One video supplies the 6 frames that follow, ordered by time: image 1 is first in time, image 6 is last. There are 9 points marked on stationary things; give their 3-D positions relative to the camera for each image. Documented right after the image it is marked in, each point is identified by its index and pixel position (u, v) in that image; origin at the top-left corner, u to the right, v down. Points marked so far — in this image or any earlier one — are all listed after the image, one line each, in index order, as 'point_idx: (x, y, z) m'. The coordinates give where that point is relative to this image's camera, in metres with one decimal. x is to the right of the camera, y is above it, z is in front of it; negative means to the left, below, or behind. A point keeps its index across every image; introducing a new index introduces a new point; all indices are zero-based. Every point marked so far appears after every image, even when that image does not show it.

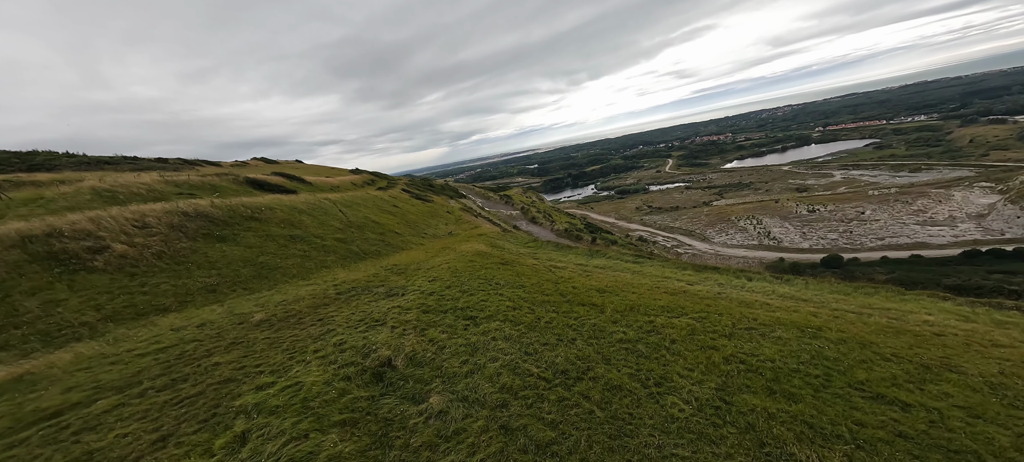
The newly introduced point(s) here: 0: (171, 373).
0: (-11.6, -4.9, +10.0) m
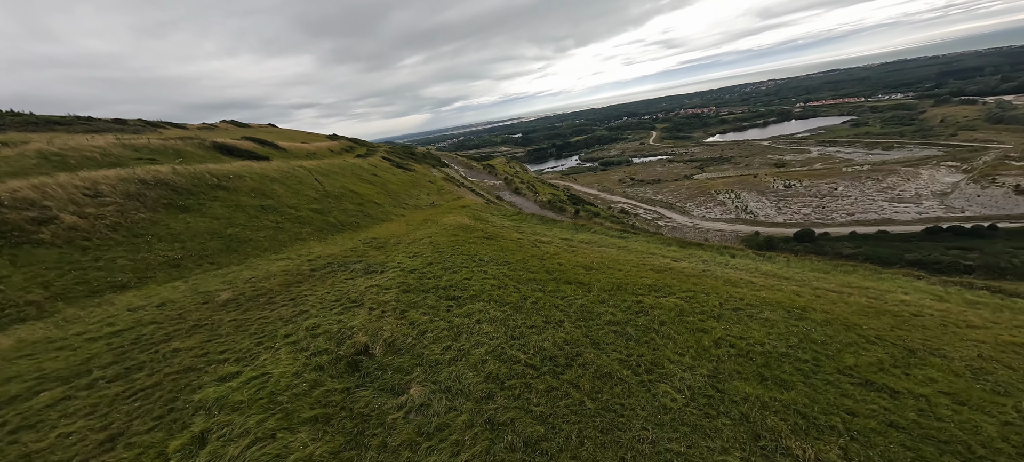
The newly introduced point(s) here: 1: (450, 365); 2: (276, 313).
0: (-12.0, -4.1, +9.2) m
1: (-1.7, -3.8, +8.4) m
2: (-9.1, -3.2, +11.4) m
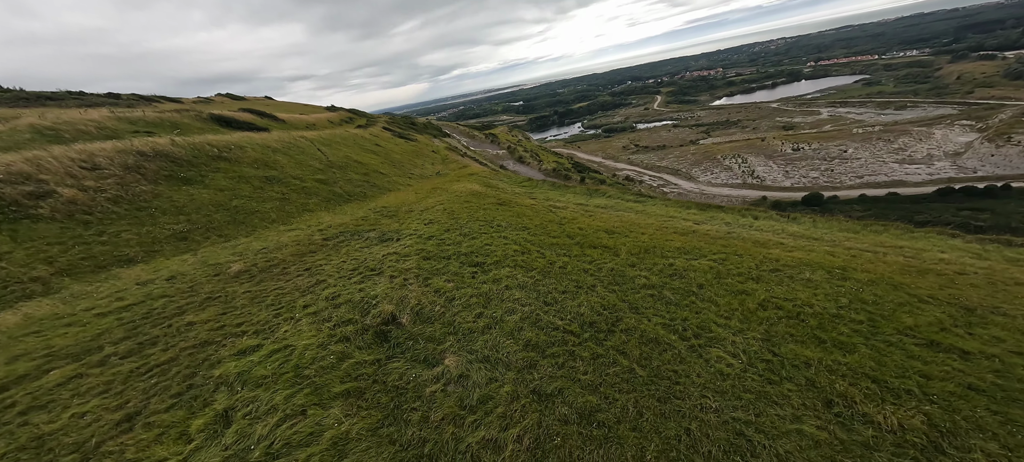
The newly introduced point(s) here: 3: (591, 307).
0: (-11.0, -3.1, +8.7) m
1: (-0.7, -2.7, +7.8) m
2: (-8.1, -1.9, +10.8) m
3: (+2.4, -2.4, +9.2) m
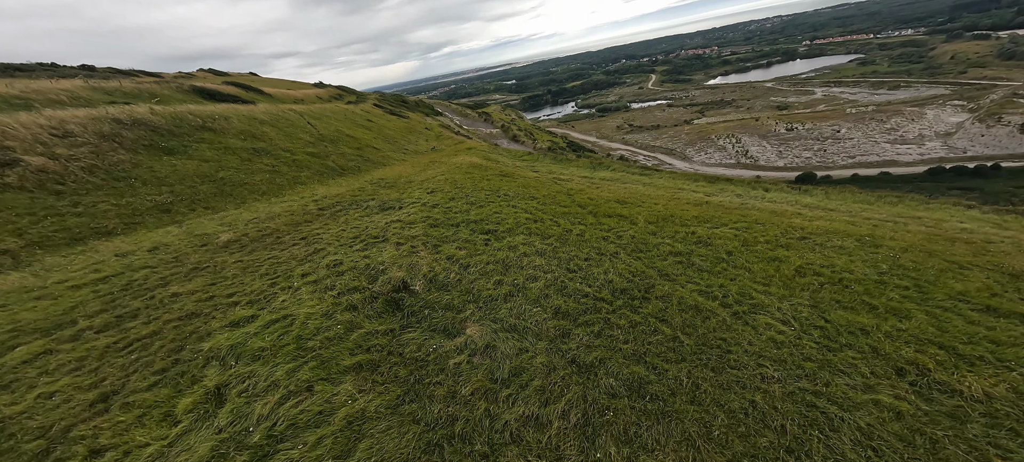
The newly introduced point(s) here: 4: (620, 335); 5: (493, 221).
0: (-10.4, -2.0, +7.7) m
1: (-0.1, -1.7, +7.0) m
2: (-7.5, -0.7, +9.9) m
3: (+3.0, -1.2, +8.4) m
4: (+2.2, -2.2, +6.1) m
5: (-0.7, +0.4, +11.7) m
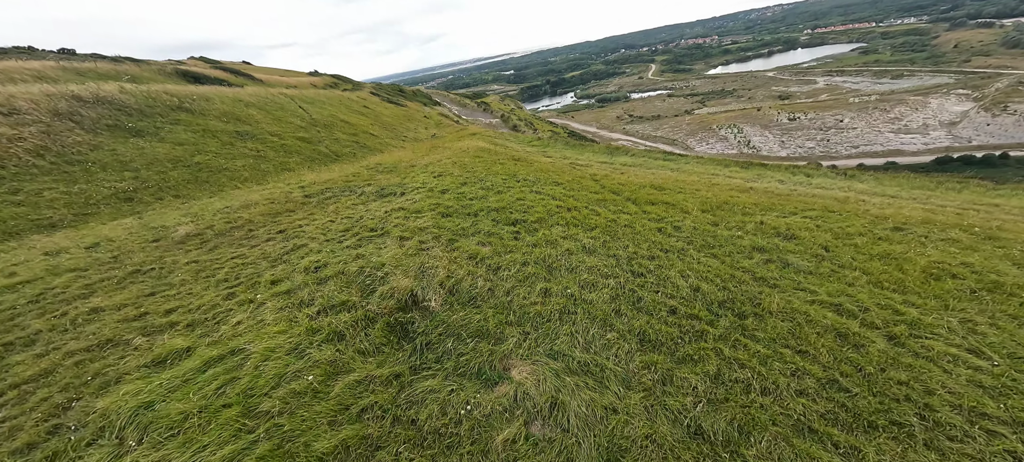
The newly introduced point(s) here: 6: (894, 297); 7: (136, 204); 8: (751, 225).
0: (-9.5, -1.9, +5.5) m
1: (+0.9, -1.5, +4.8) m
2: (-6.6, -0.5, +7.6) m
3: (+4.0, -1.0, +6.2) m
4: (+3.2, -2.0, +4.0) m
5: (+0.2, +0.7, +9.5) m
6: (+7.7, -1.3, +5.9) m
7: (-17.1, +1.3, +13.4) m
8: (+7.8, +0.2, +9.6) m
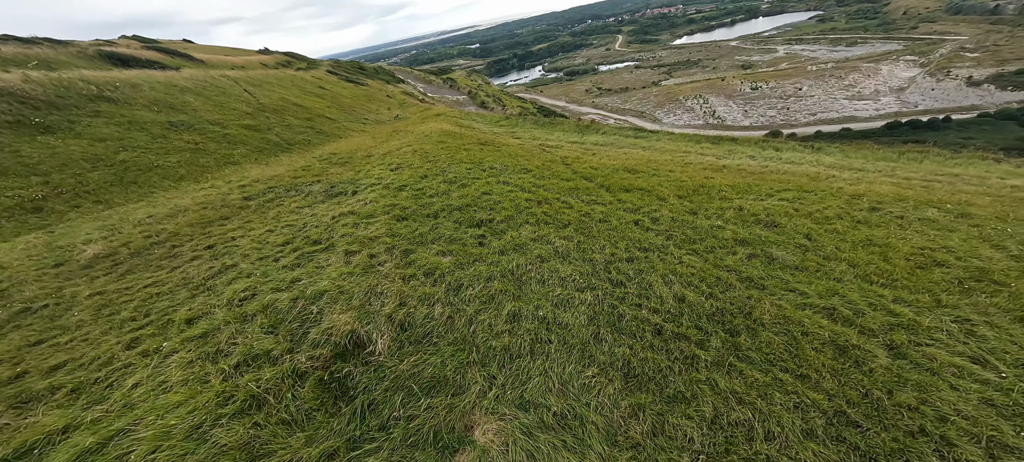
0: (-9.9, -2.6, +4.3) m
1: (+0.4, -1.8, +4.1) m
2: (-7.3, -1.0, +6.5) m
3: (+3.4, -1.1, +5.7) m
4: (+2.8, -2.2, +3.4) m
5: (-0.6, +0.7, +8.6) m
6: (+7.1, -1.2, +5.6) m
7: (-18.2, +0.6, +11.5) m
8: (+6.9, +0.6, +9.2) m
